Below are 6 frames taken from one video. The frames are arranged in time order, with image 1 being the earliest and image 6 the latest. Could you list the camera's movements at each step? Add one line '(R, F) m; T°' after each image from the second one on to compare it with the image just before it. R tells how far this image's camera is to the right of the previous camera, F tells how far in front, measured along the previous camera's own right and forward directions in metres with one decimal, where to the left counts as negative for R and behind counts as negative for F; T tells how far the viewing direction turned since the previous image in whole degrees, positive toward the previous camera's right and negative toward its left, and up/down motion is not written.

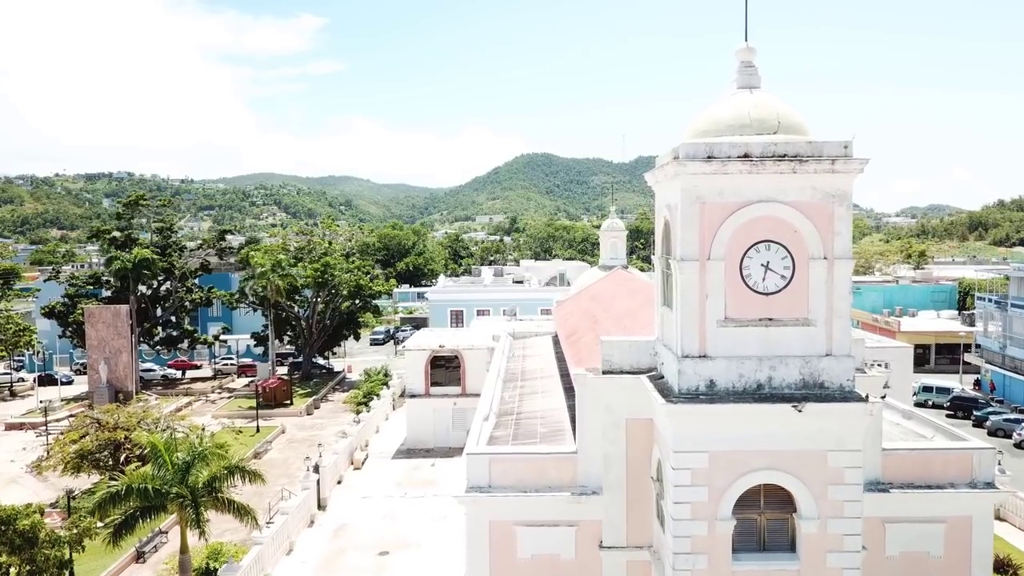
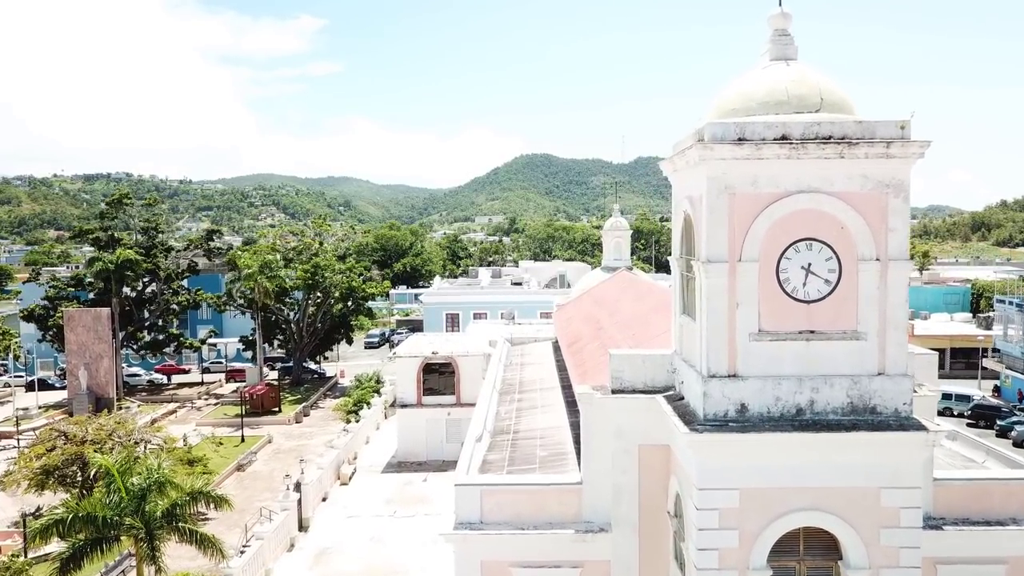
(+0.1, +1.5) m; 0°
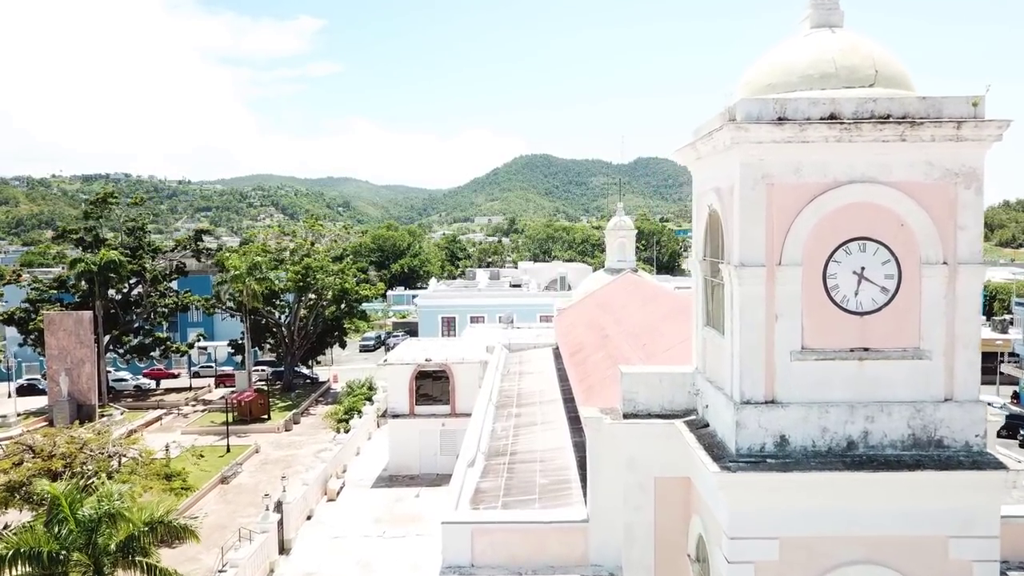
(0.0, +1.4) m; 0°
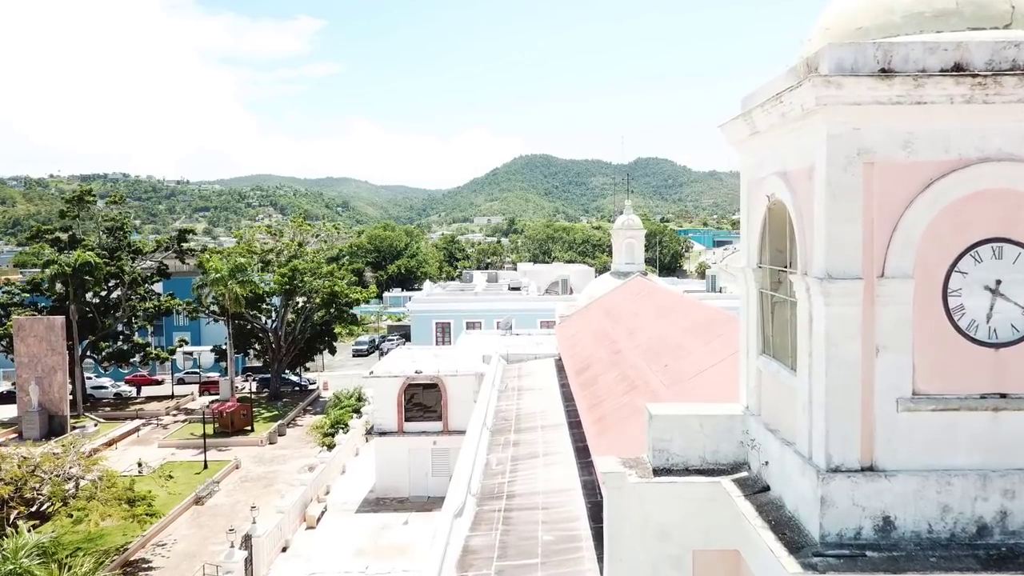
(0.0, +2.0) m; 0°
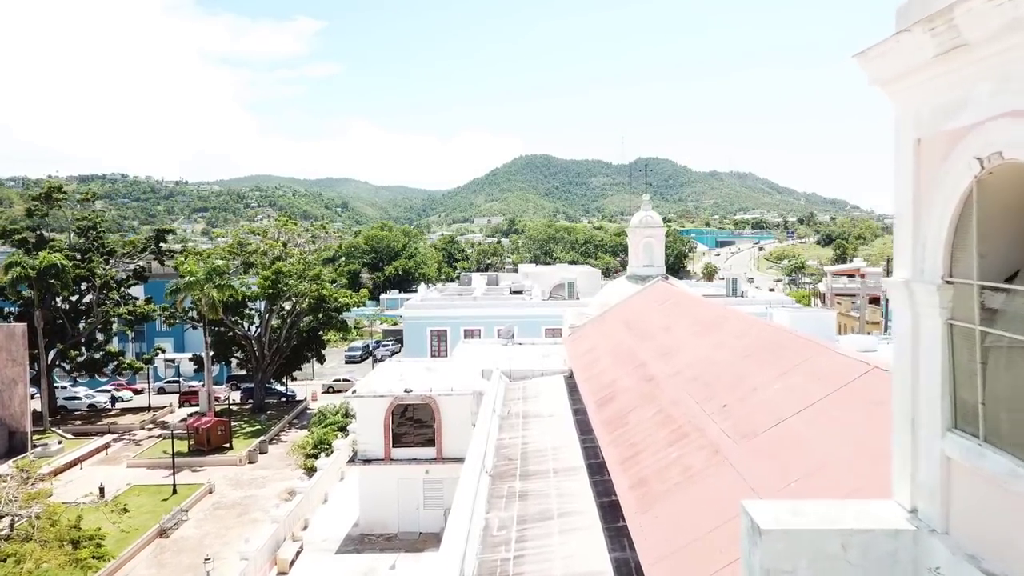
(-0.1, +2.6) m; 0°
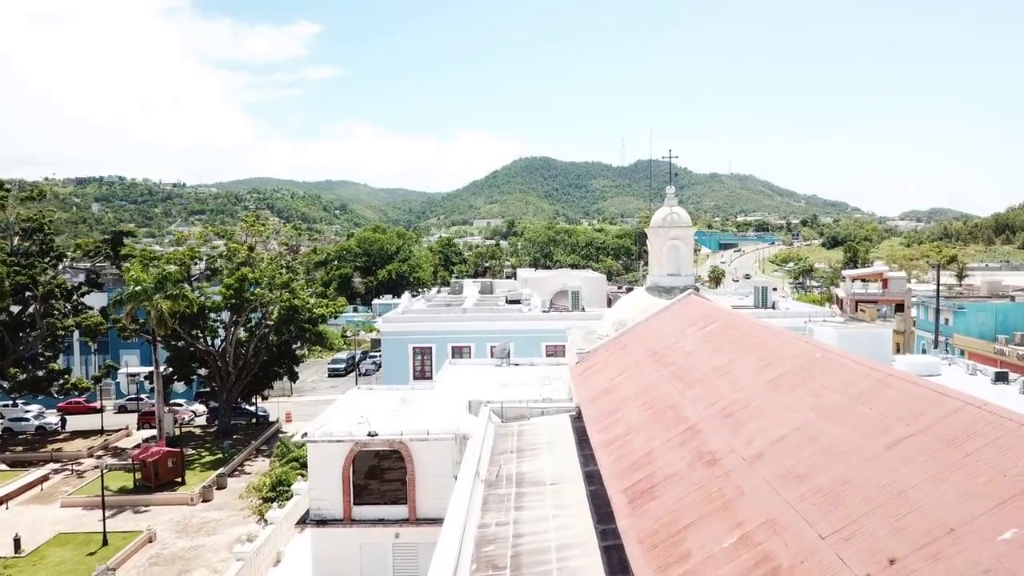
(+0.1, +3.8) m; 0°
